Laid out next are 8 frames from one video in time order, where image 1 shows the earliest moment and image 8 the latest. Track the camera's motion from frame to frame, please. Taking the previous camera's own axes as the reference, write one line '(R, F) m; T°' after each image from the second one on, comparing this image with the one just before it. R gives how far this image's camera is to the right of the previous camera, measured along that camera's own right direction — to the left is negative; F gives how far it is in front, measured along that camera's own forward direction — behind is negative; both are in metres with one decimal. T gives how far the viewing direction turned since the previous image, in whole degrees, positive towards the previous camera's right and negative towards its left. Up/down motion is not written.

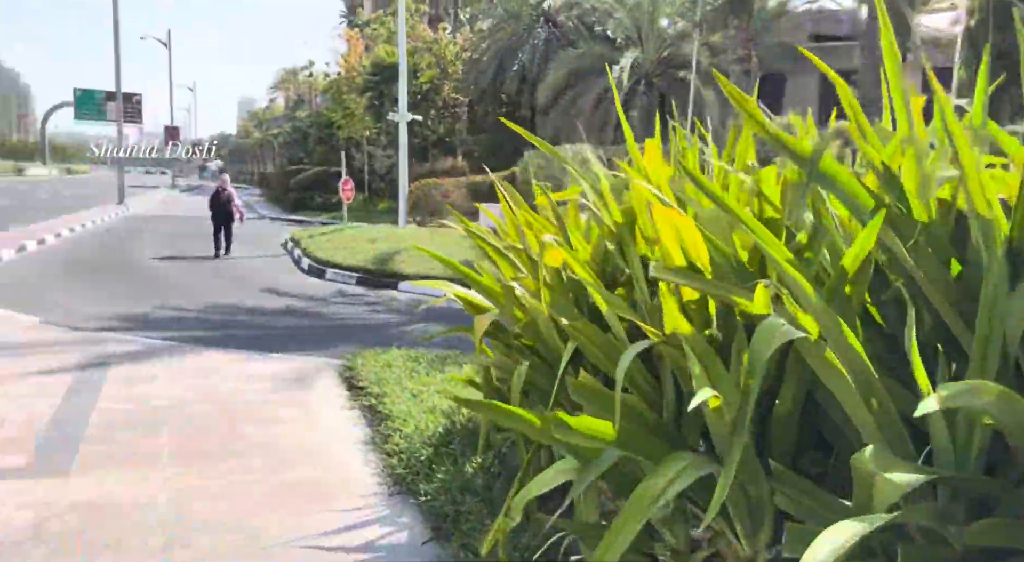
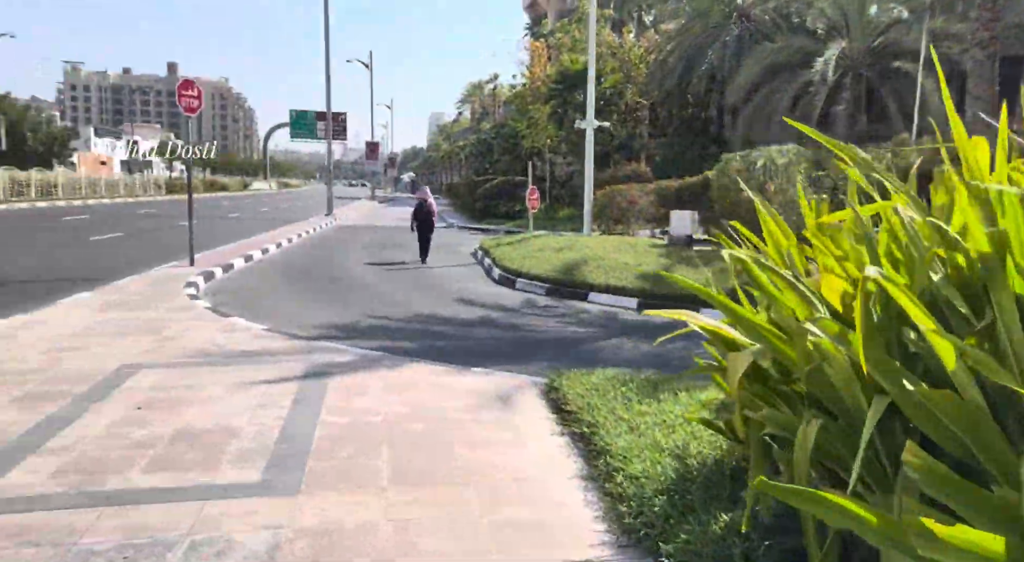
(-0.1, +0.1) m; -11°
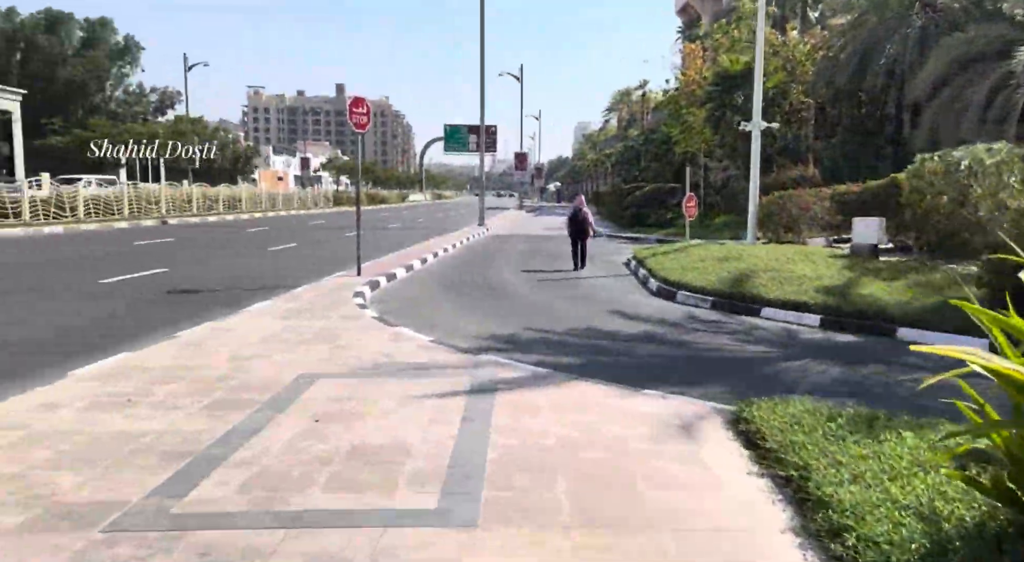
(-0.1, +0.2) m; -9°
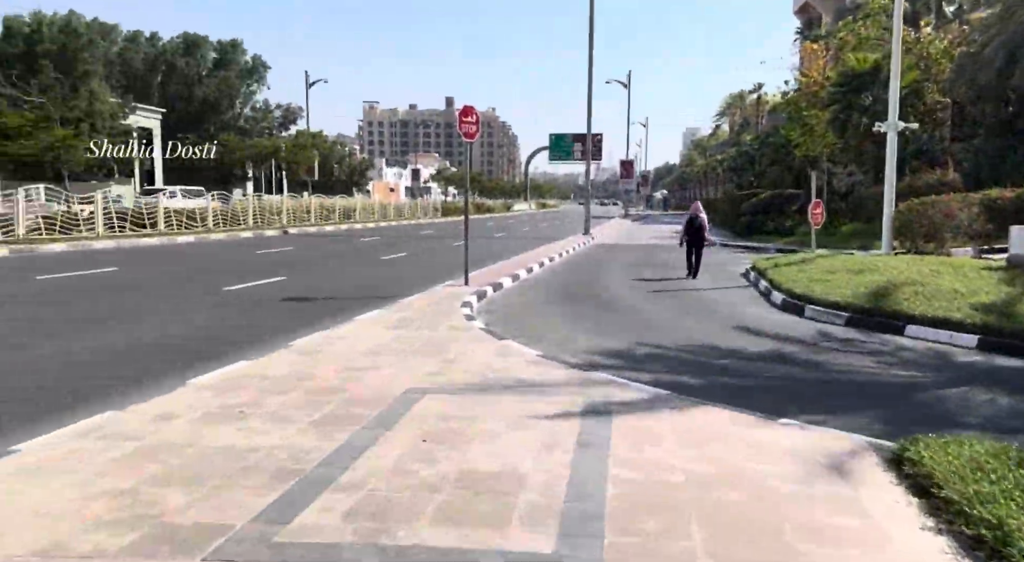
(-0.1, +0.3) m; -7°
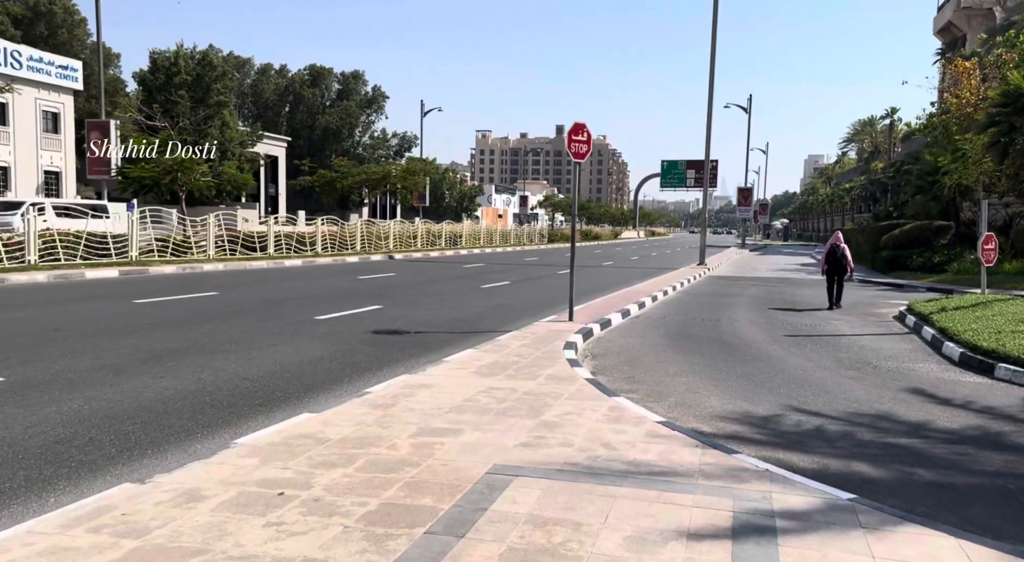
(-0.1, +1.3) m; -7°
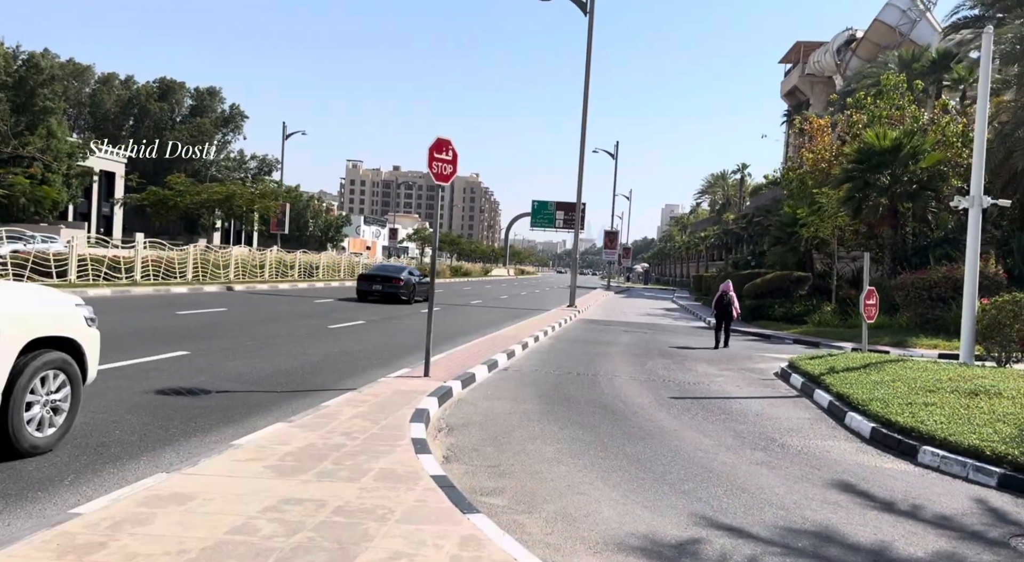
(+0.3, +2.3) m; +8°
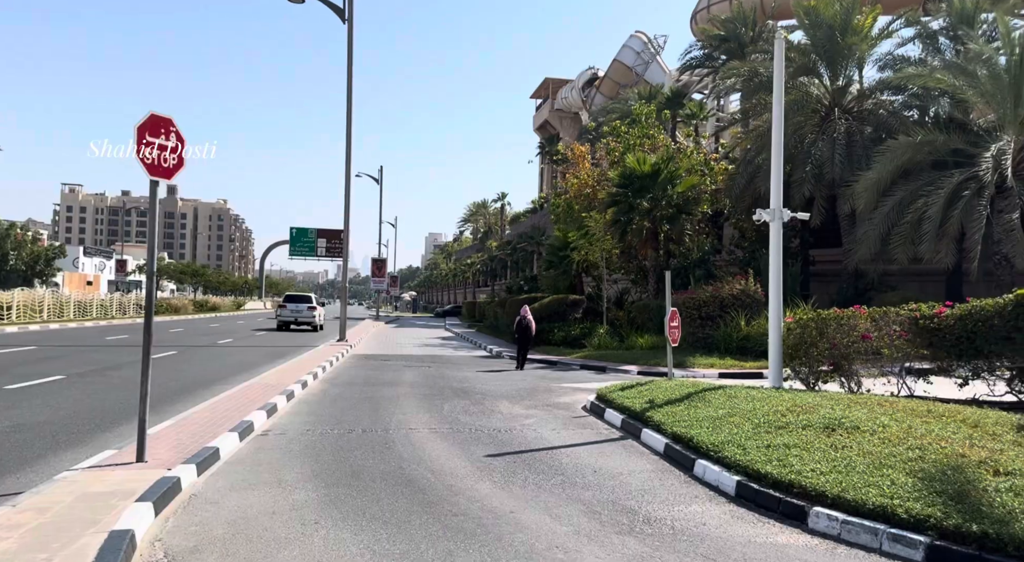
(0.0, +2.8) m; +14°
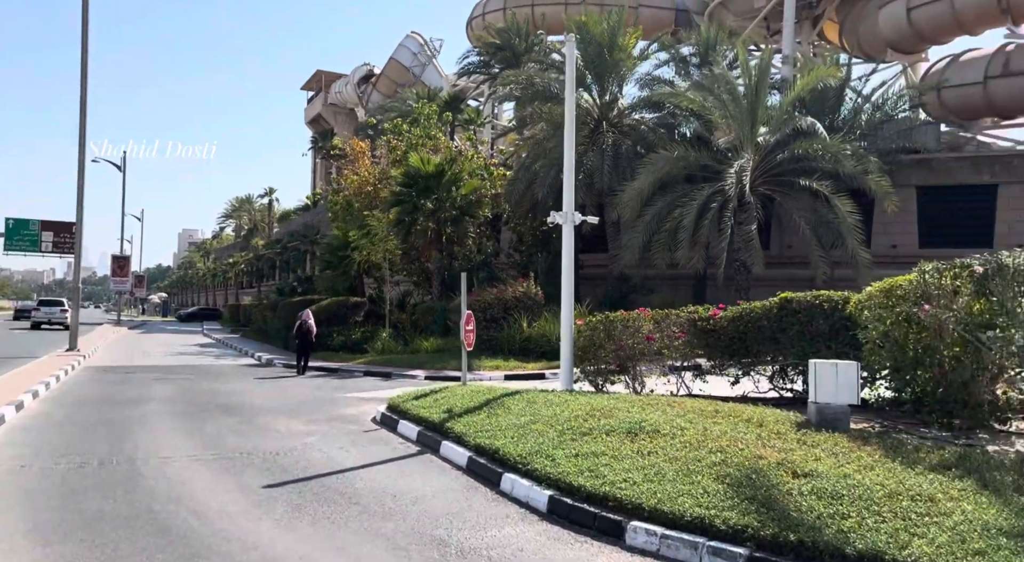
(-0.1, +0.9) m; +14°
